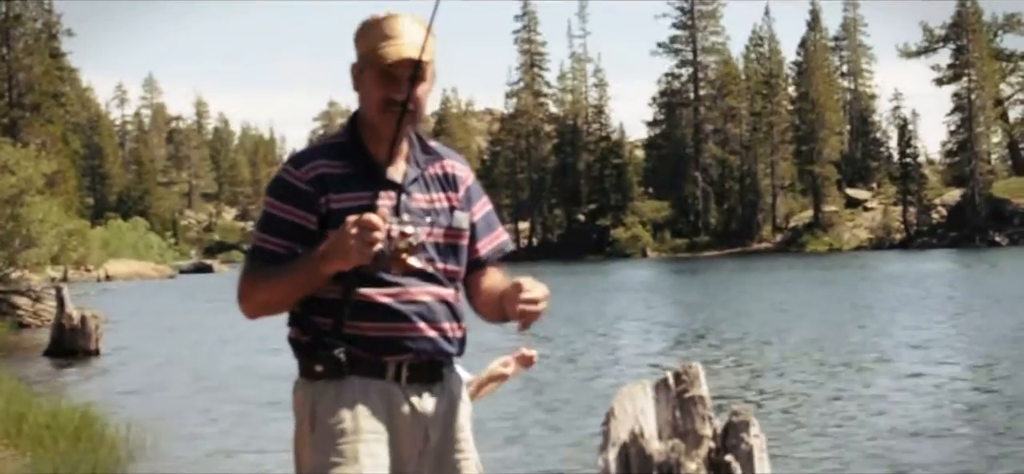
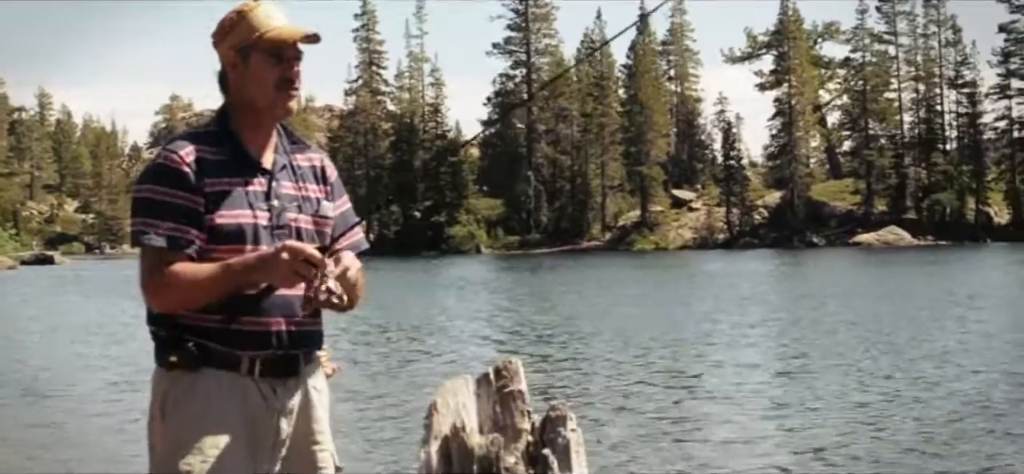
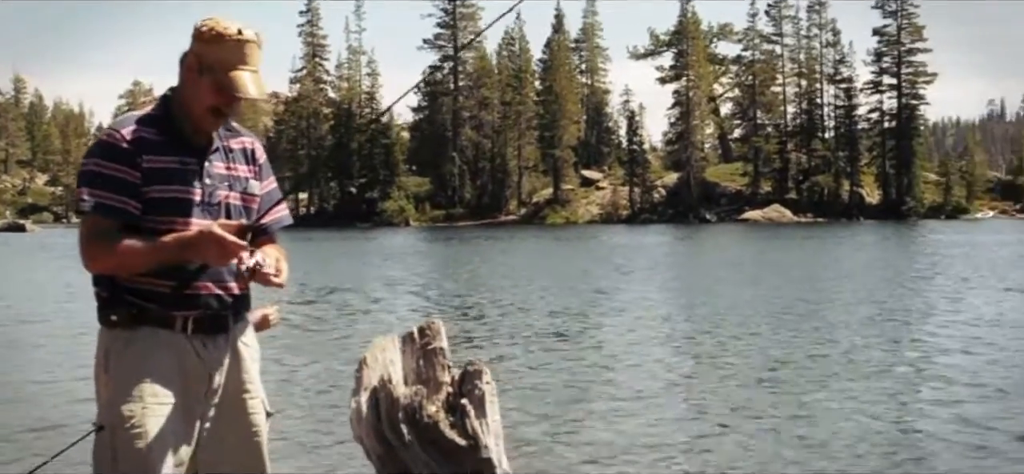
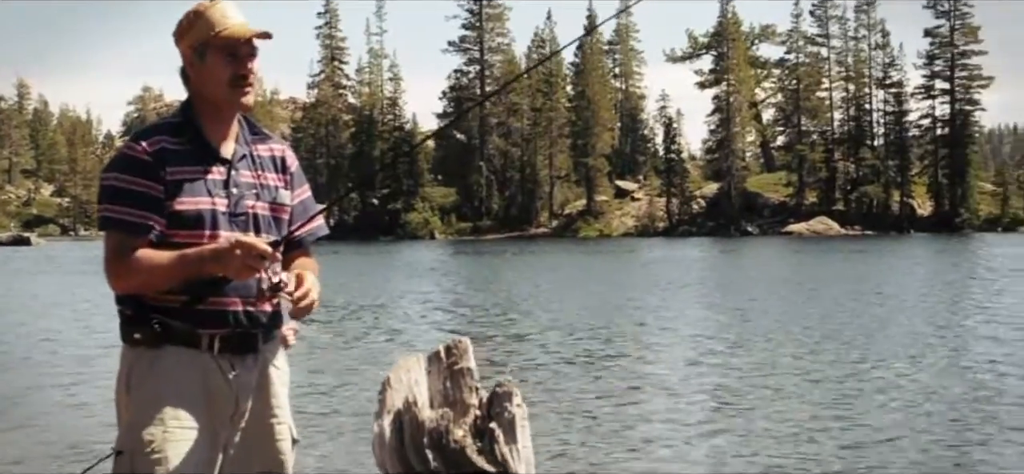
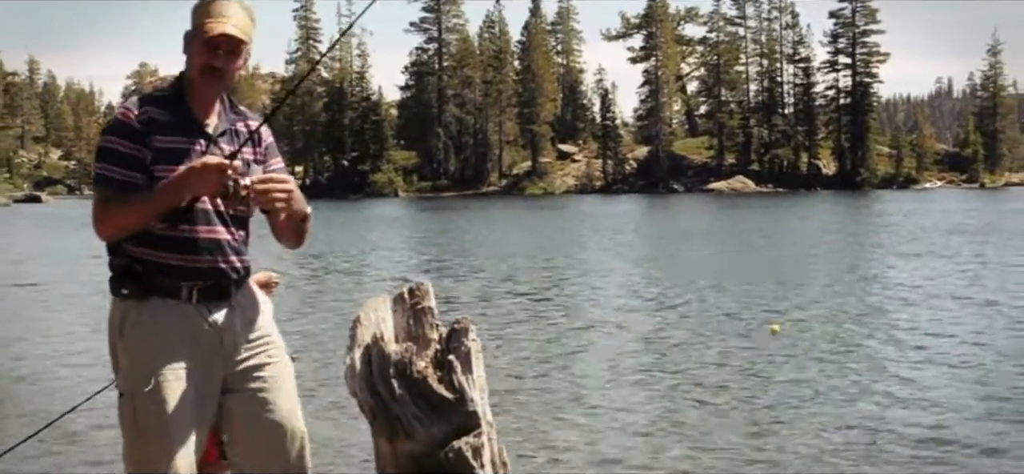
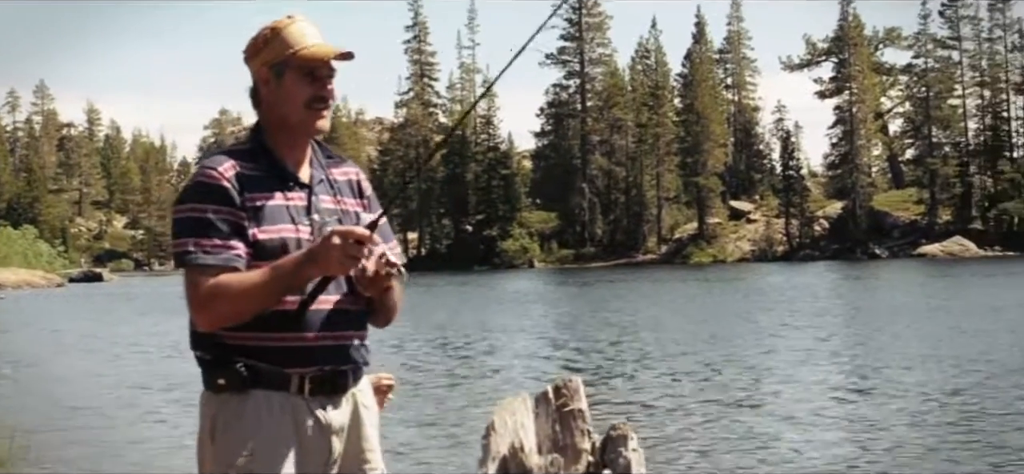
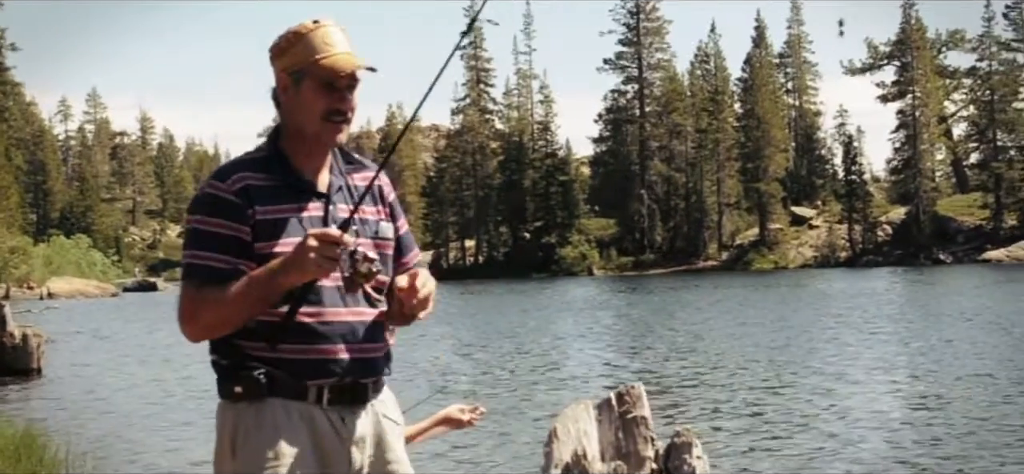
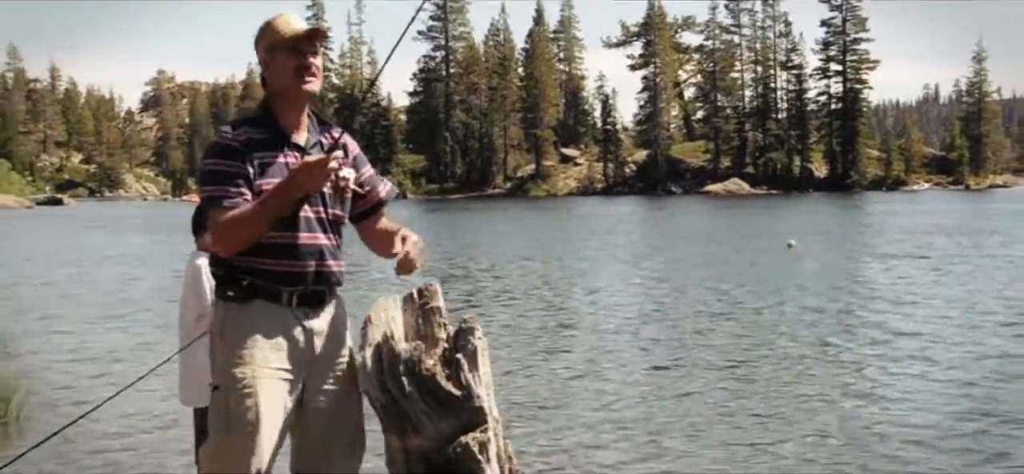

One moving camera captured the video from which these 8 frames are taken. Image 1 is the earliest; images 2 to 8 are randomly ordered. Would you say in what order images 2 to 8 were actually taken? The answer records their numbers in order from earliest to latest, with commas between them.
7, 6, 2, 4, 3, 5, 8
